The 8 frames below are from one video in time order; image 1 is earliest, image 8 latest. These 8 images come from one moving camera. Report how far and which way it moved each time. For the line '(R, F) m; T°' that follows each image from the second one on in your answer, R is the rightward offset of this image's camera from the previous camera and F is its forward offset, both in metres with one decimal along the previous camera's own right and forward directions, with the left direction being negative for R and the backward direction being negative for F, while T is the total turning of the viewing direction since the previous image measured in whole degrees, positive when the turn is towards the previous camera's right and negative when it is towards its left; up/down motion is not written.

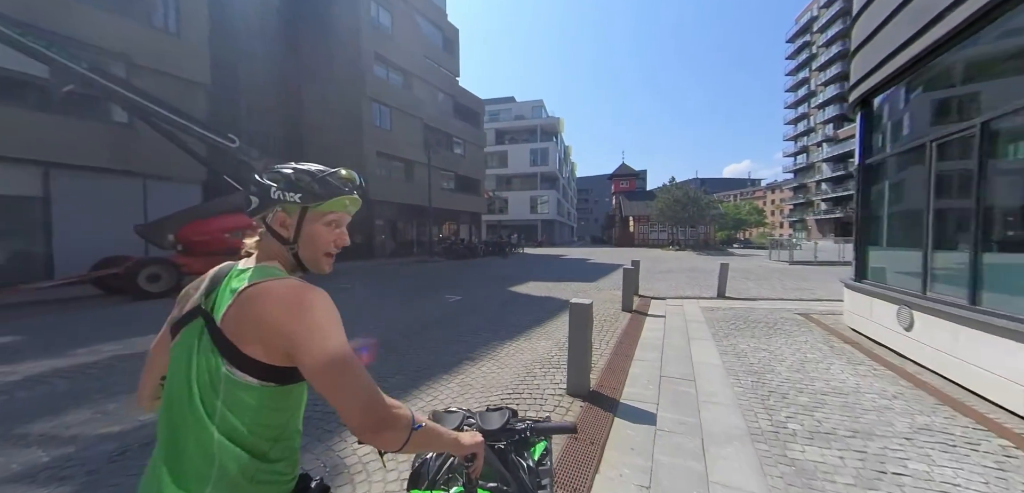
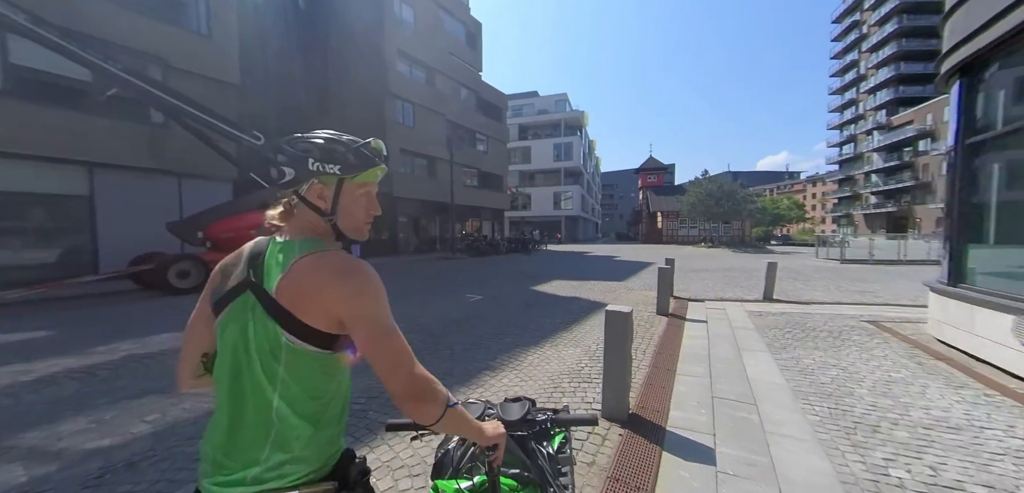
(0.0, +0.5) m; -4°
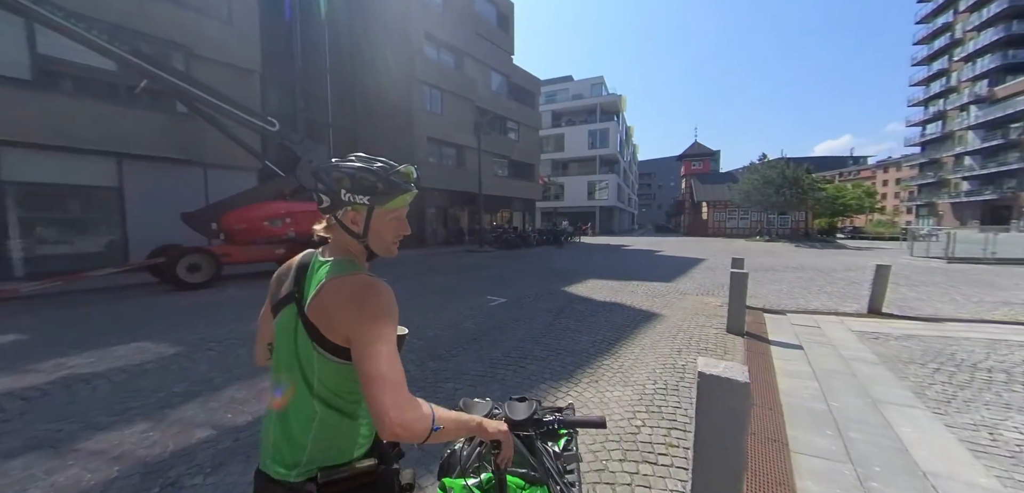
(+0.1, +1.4) m; -5°
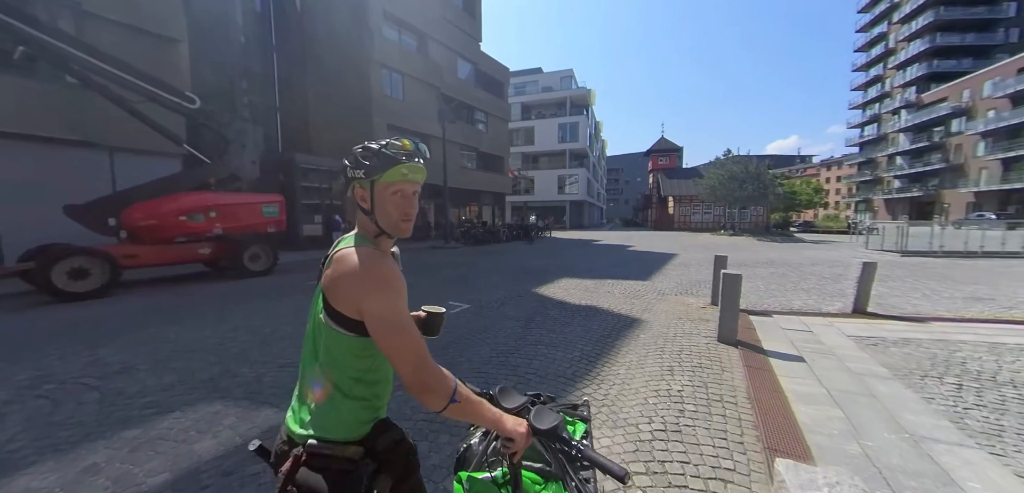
(+0.1, +0.9) m; +5°
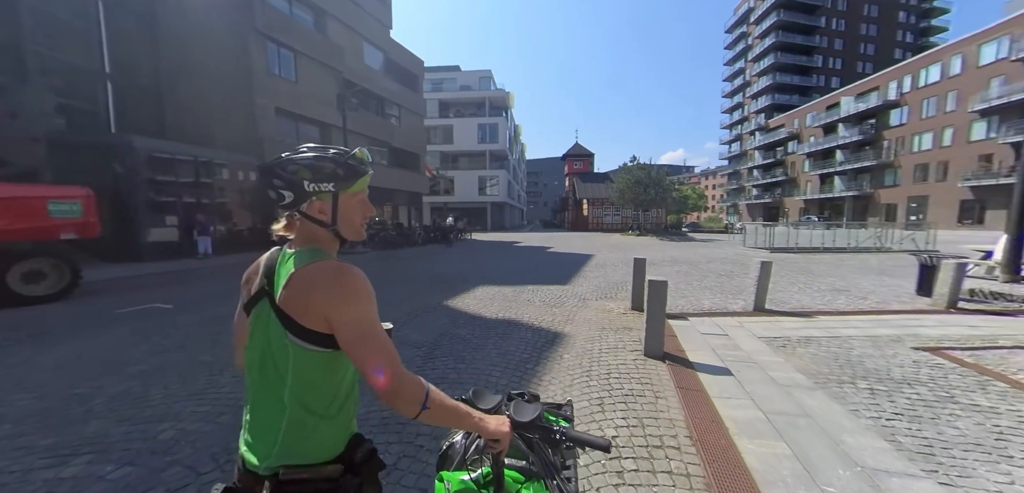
(+0.3, +0.9) m; +12°
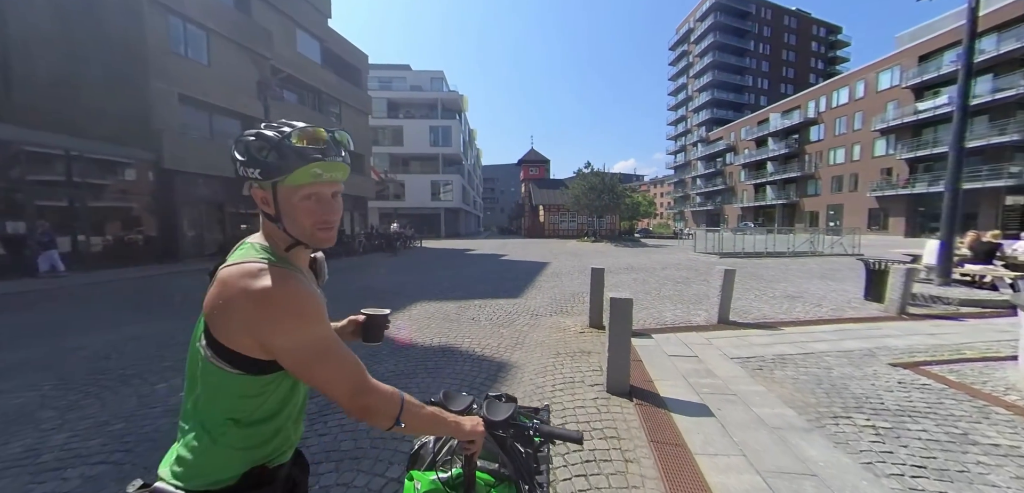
(+0.3, +1.0) m; +7°
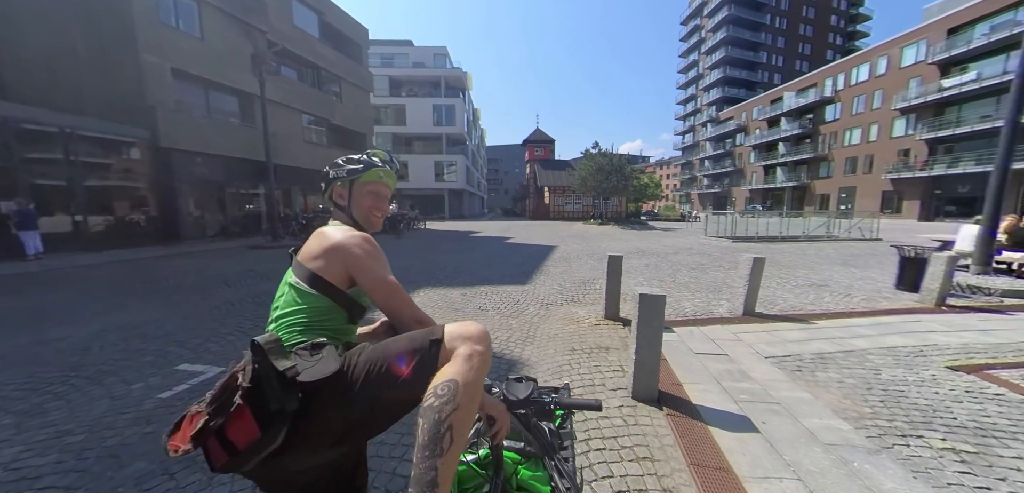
(-0.1, +0.5) m; -1°
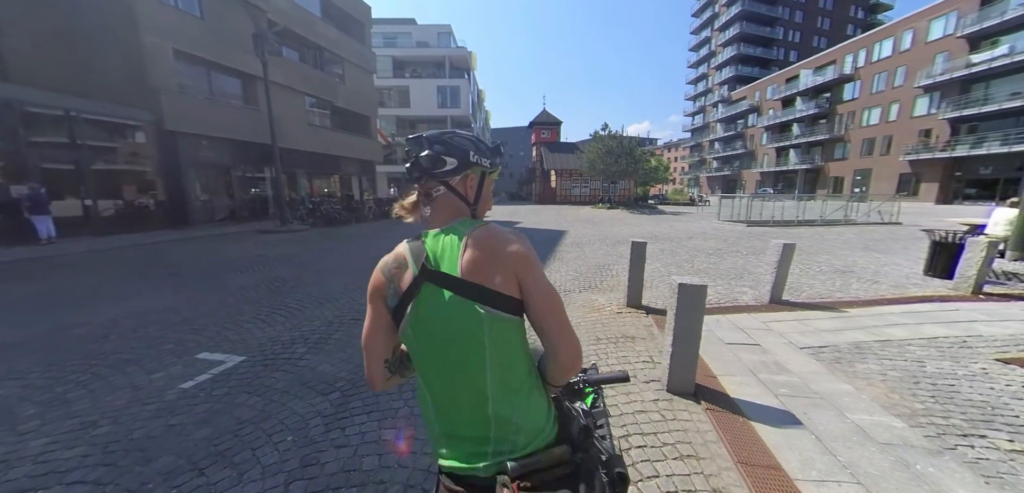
(-0.2, +0.2) m; -1°
